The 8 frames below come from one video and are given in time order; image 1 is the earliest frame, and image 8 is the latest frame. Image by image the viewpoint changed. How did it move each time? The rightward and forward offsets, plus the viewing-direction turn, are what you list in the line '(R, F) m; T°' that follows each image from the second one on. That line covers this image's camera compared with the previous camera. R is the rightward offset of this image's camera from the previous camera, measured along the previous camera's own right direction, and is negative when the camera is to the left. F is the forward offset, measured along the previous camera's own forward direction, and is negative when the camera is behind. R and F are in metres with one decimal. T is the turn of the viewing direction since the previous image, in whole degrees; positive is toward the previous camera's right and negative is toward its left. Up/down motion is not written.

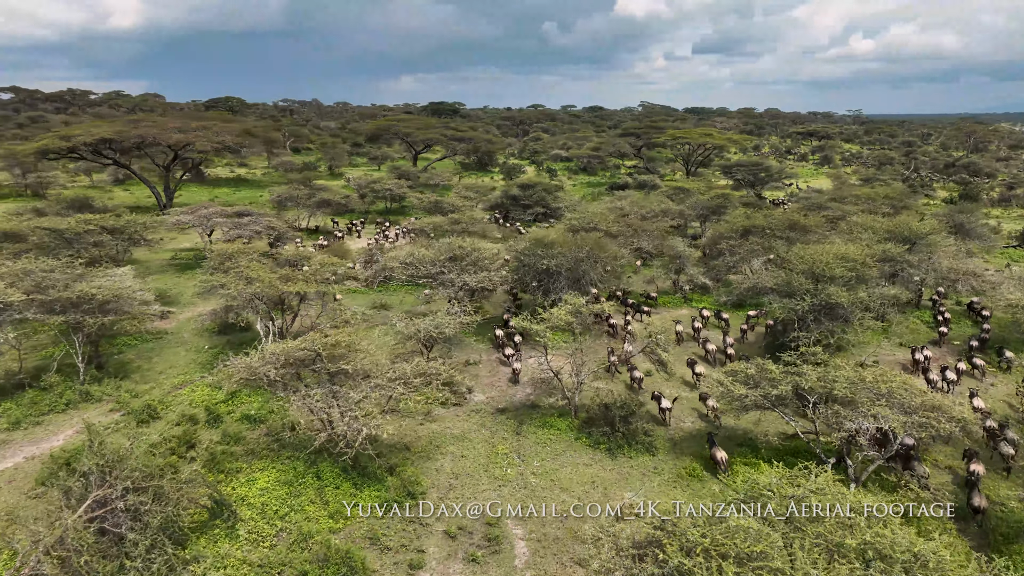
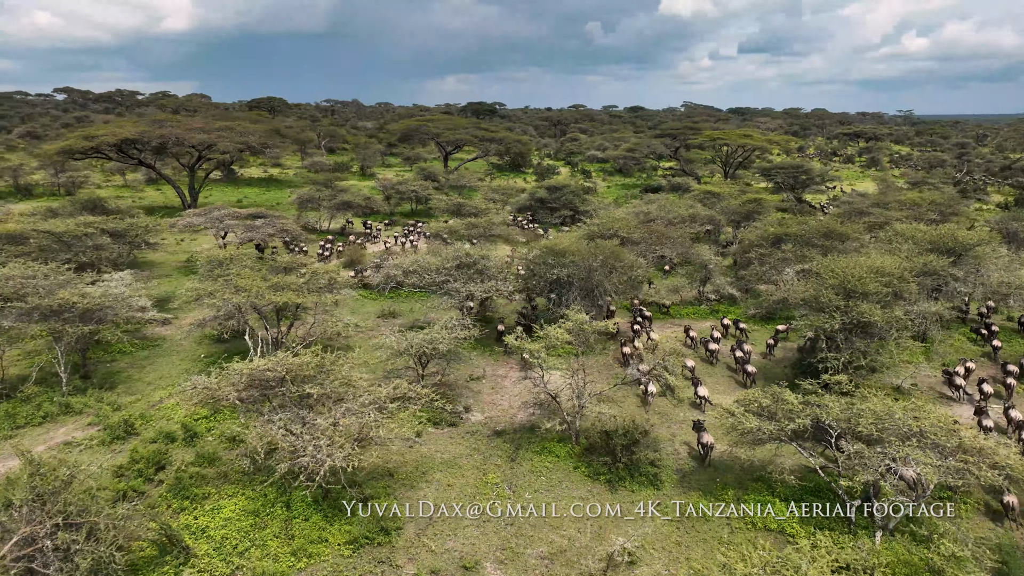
(+0.7, +1.0) m; -3°
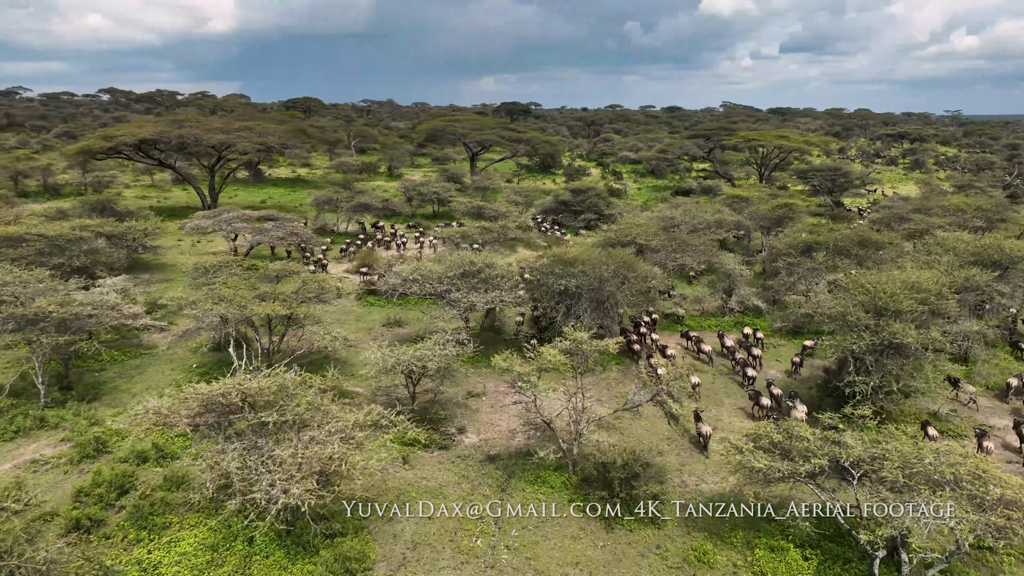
(+0.7, +1.0) m; -3°
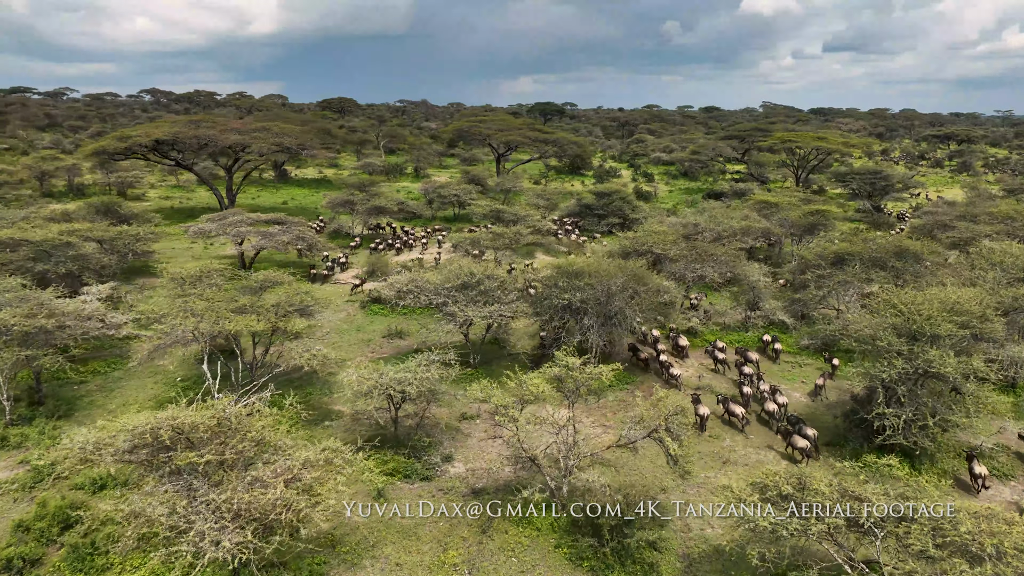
(+0.7, +1.2) m; -3°
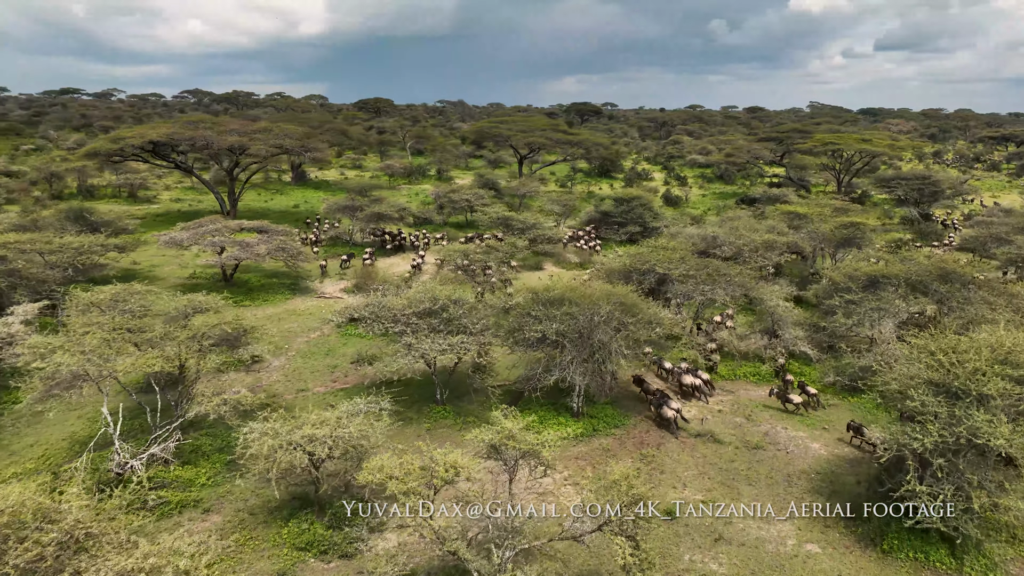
(+1.3, +2.2) m; -3°
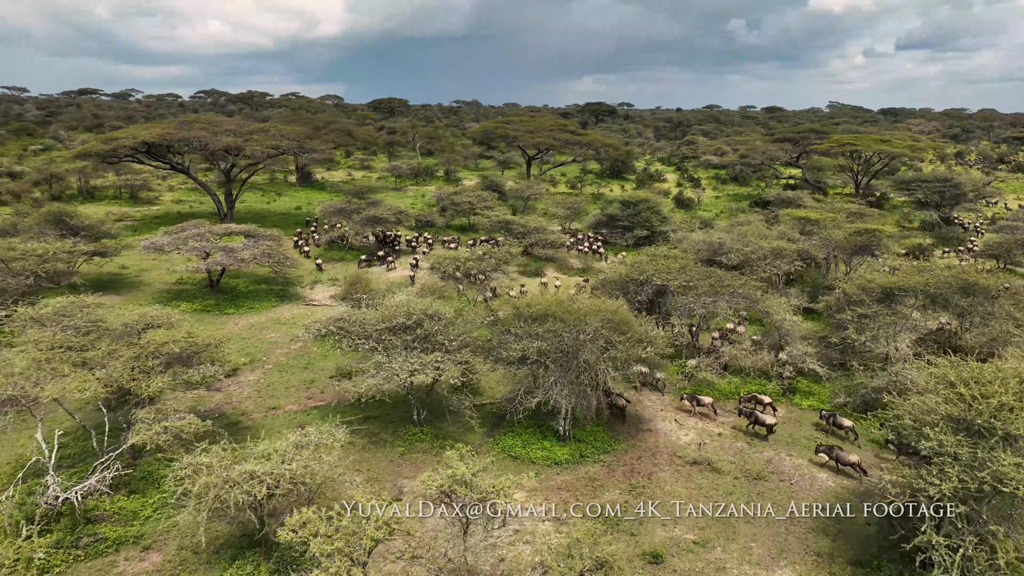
(+0.6, +1.1) m; -1°
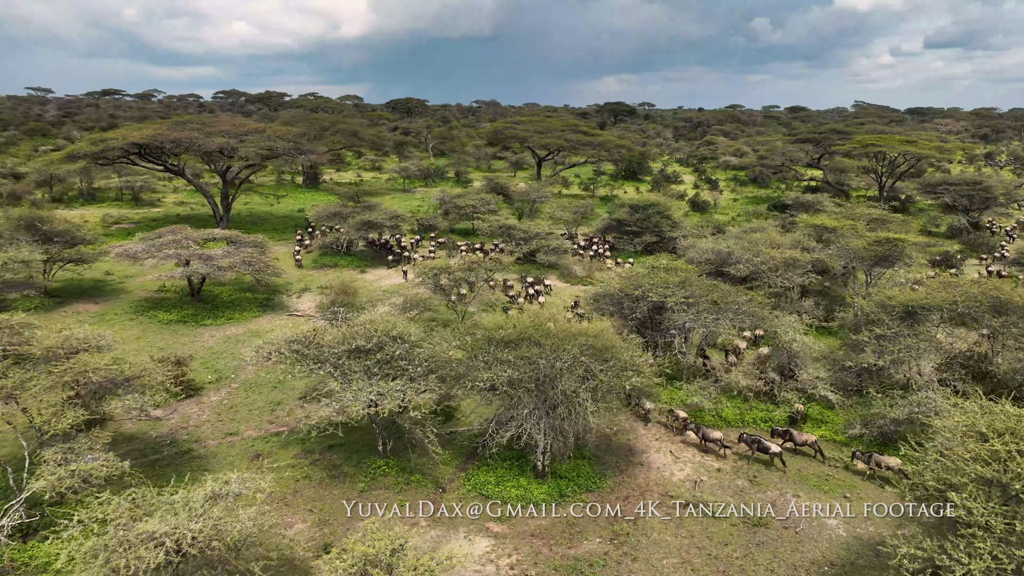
(+0.8, +1.4) m; -2°
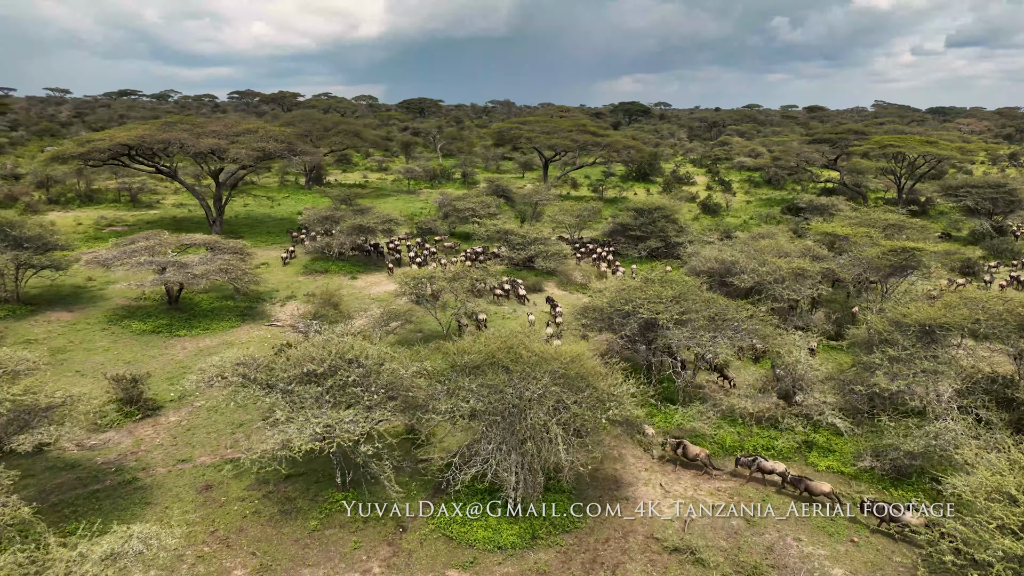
(+0.7, +1.2) m; -1°
